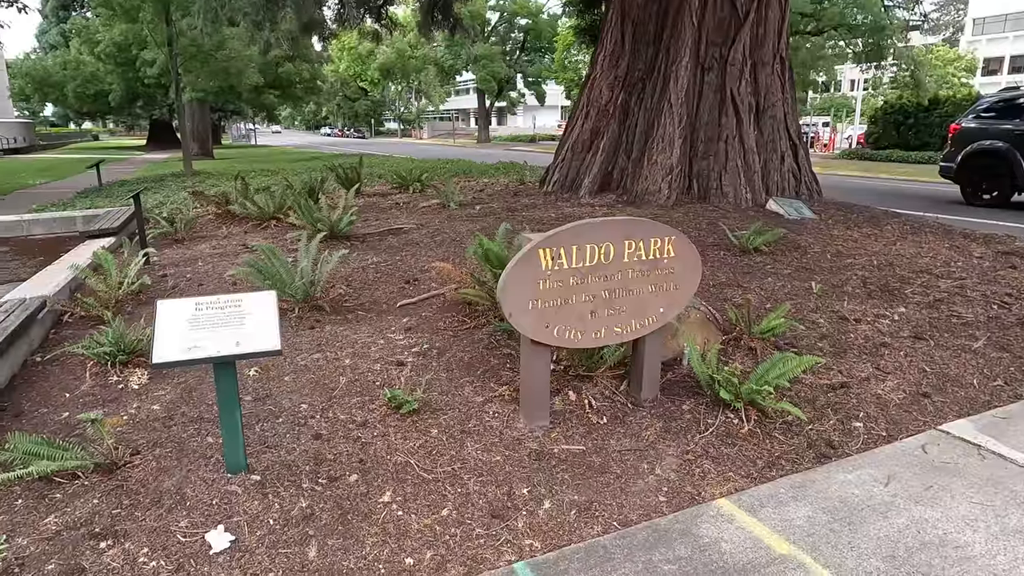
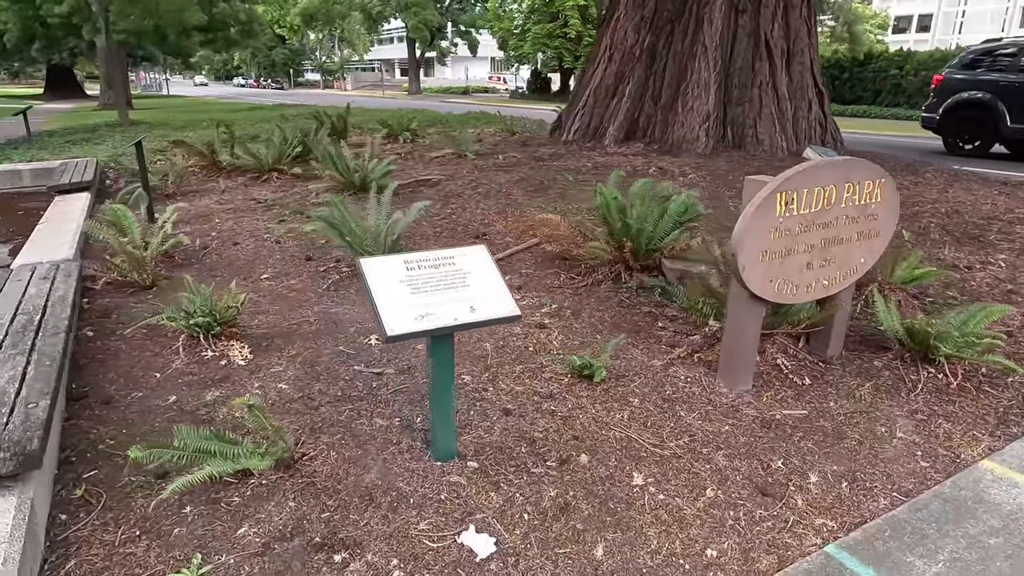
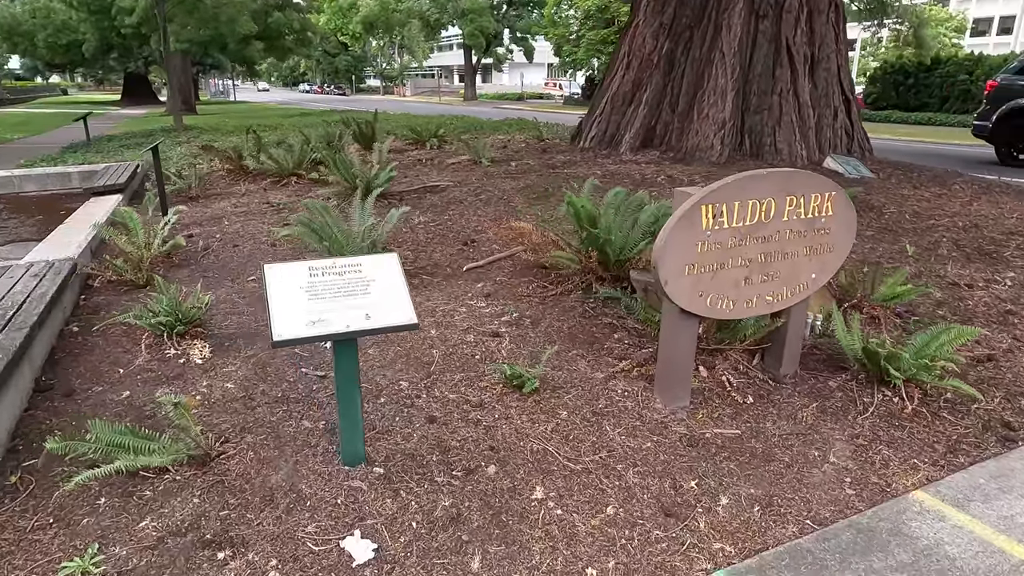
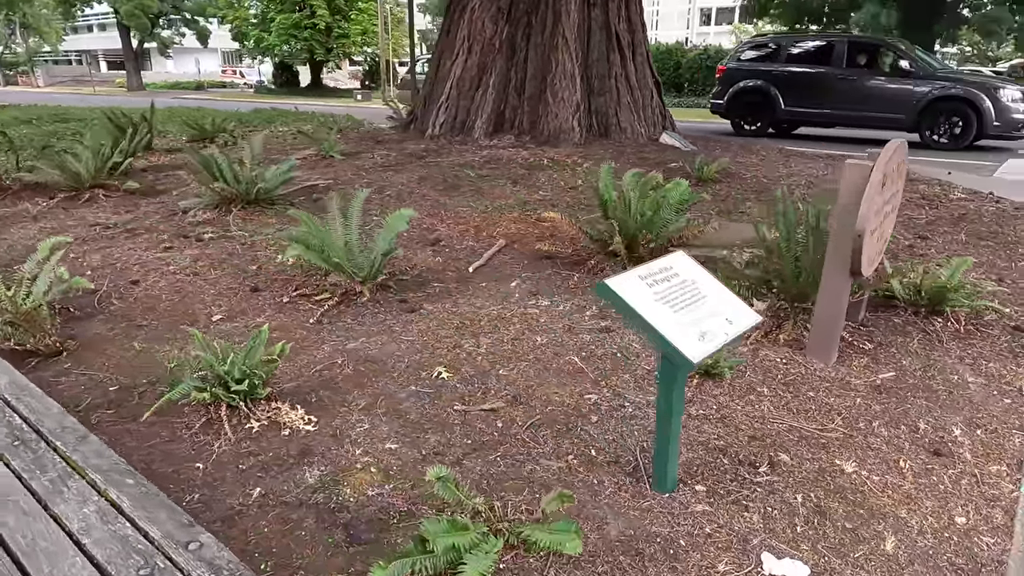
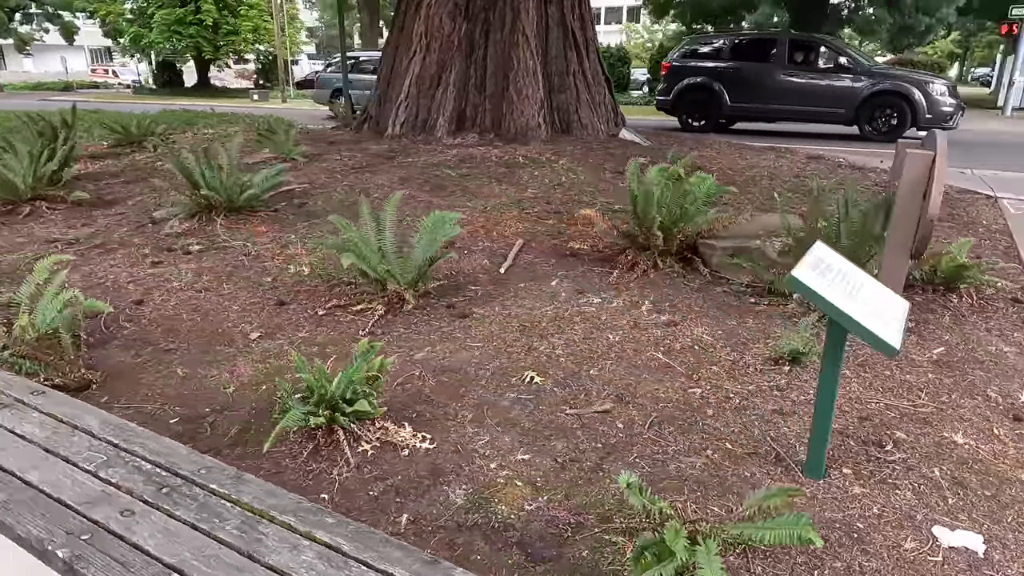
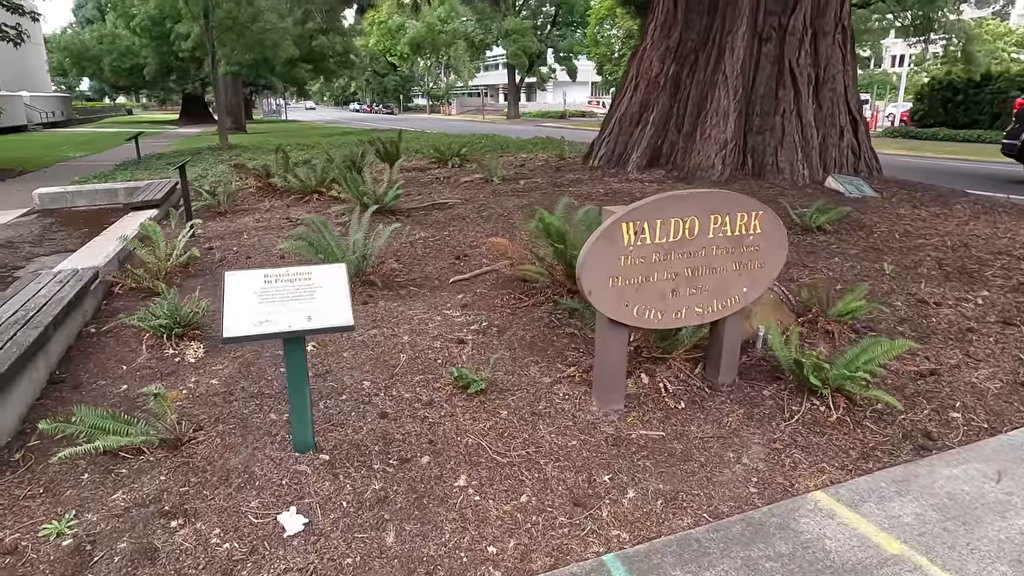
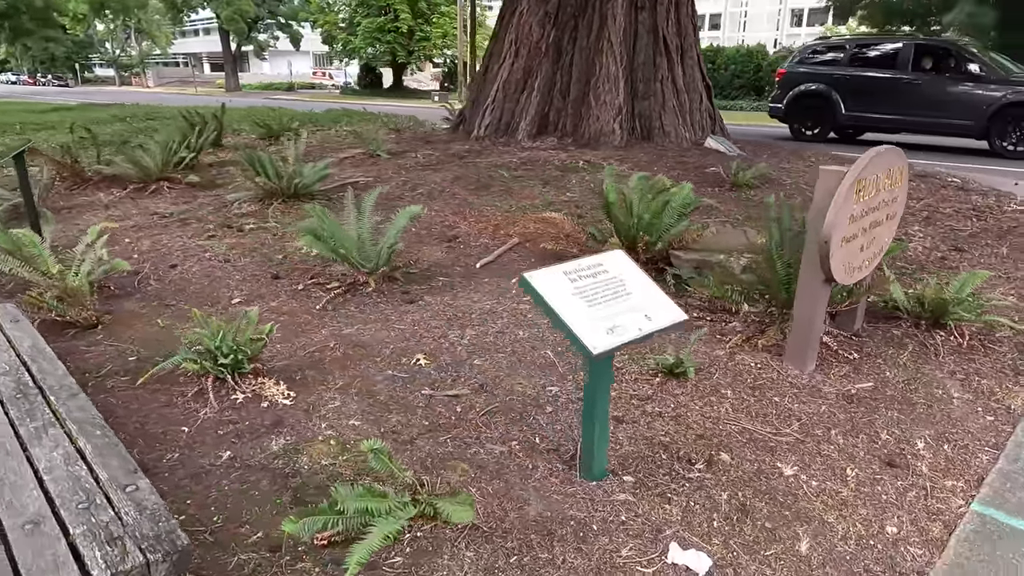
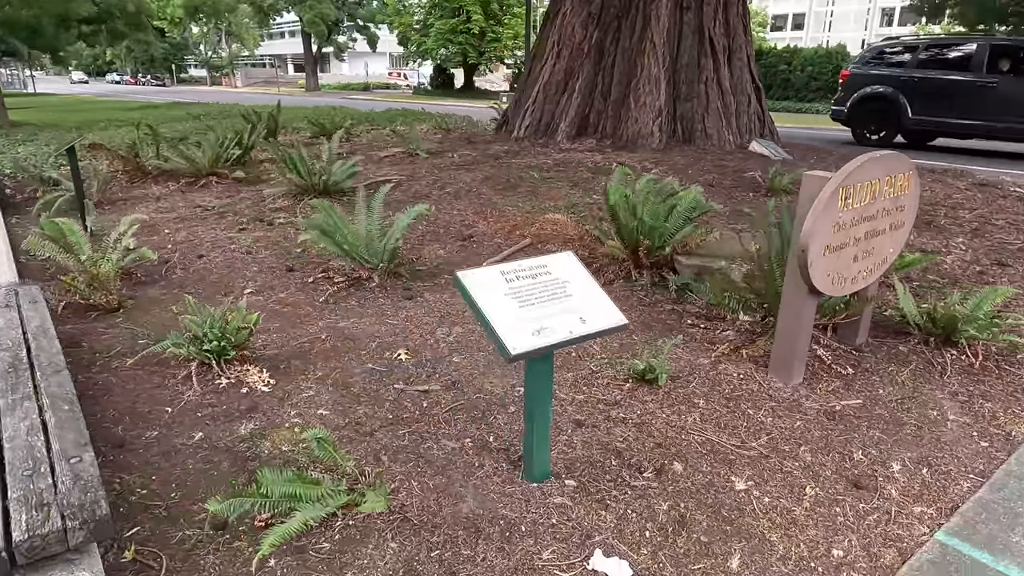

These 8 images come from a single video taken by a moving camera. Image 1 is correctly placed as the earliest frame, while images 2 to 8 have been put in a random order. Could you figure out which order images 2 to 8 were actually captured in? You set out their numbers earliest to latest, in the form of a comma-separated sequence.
6, 3, 2, 8, 7, 4, 5
